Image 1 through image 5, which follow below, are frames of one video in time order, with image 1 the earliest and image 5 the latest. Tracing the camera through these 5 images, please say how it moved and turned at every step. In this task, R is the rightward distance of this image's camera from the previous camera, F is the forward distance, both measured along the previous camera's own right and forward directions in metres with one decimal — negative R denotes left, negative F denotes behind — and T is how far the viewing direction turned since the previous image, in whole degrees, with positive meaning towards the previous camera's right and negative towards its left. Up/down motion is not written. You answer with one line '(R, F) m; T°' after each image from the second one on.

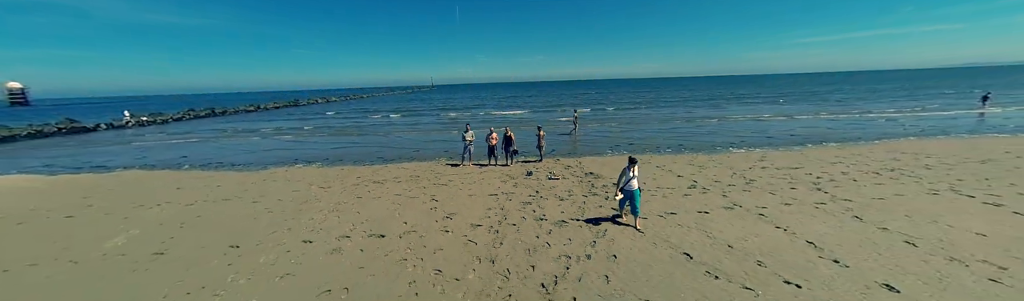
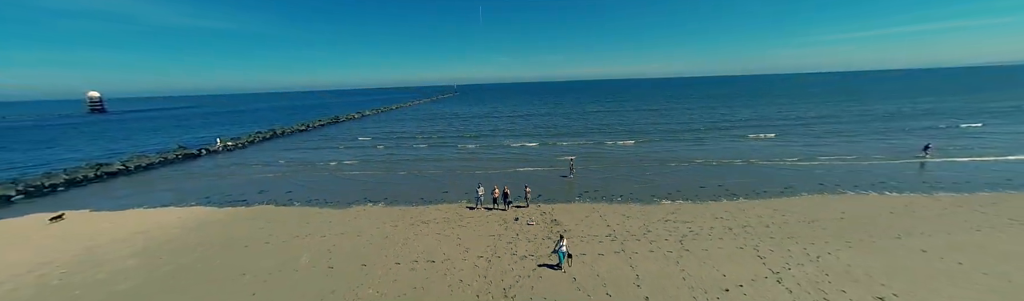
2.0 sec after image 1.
(+0.8, -3.7) m; -4°
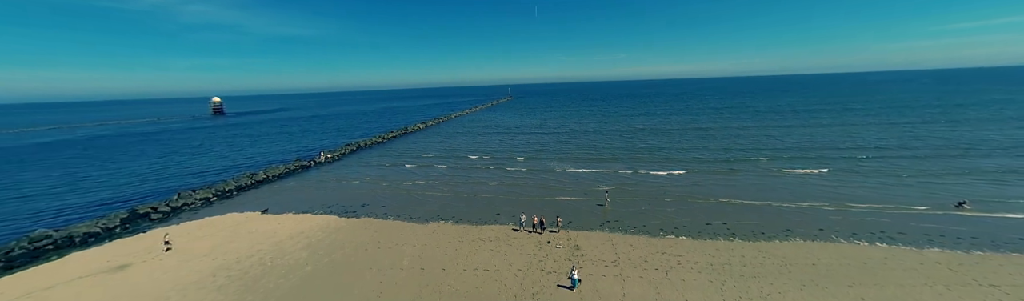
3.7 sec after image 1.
(+0.6, -3.6) m; -9°
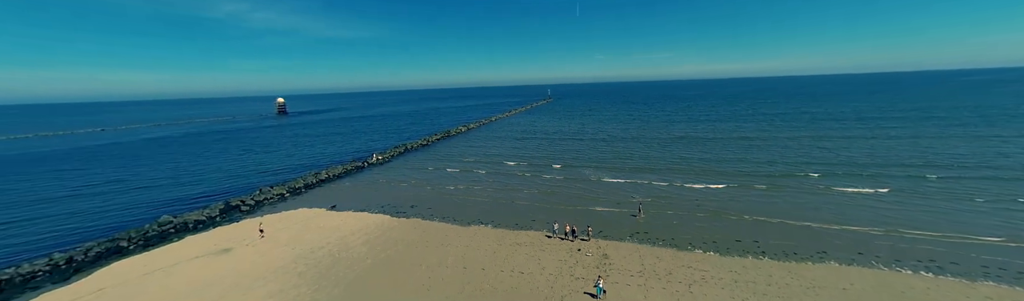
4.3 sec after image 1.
(0.0, -1.4) m; -6°
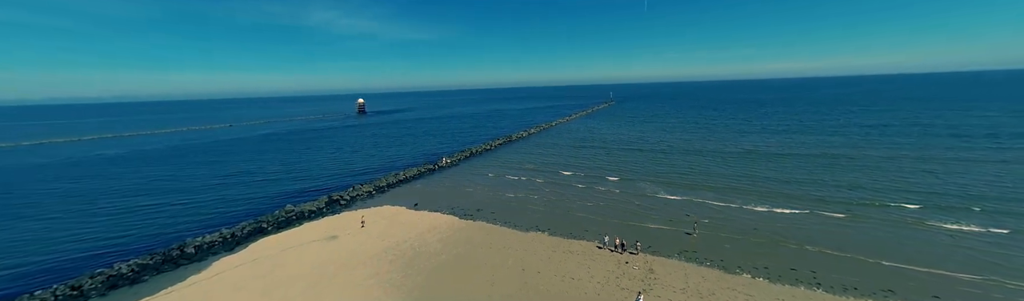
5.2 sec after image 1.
(-0.1, -2.2) m; -10°
